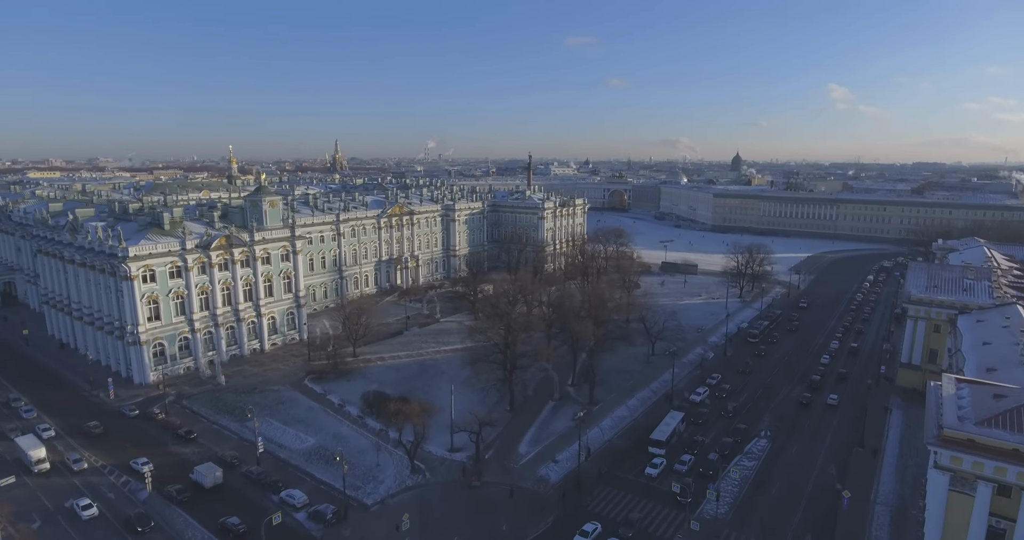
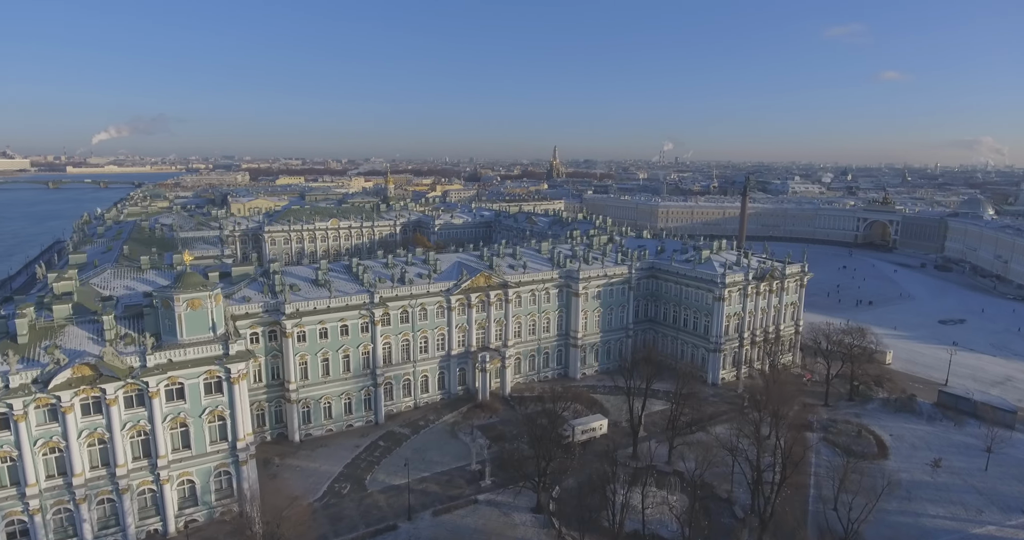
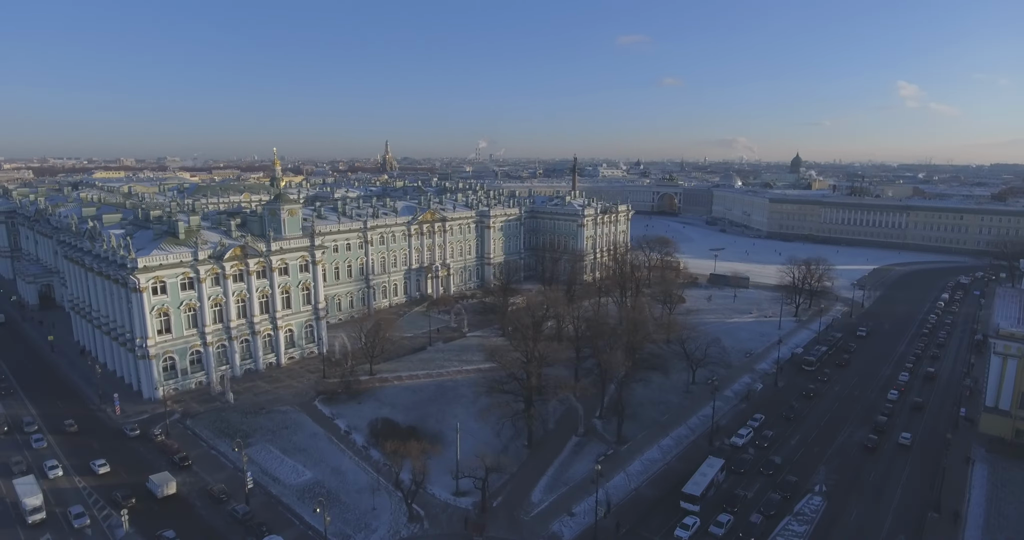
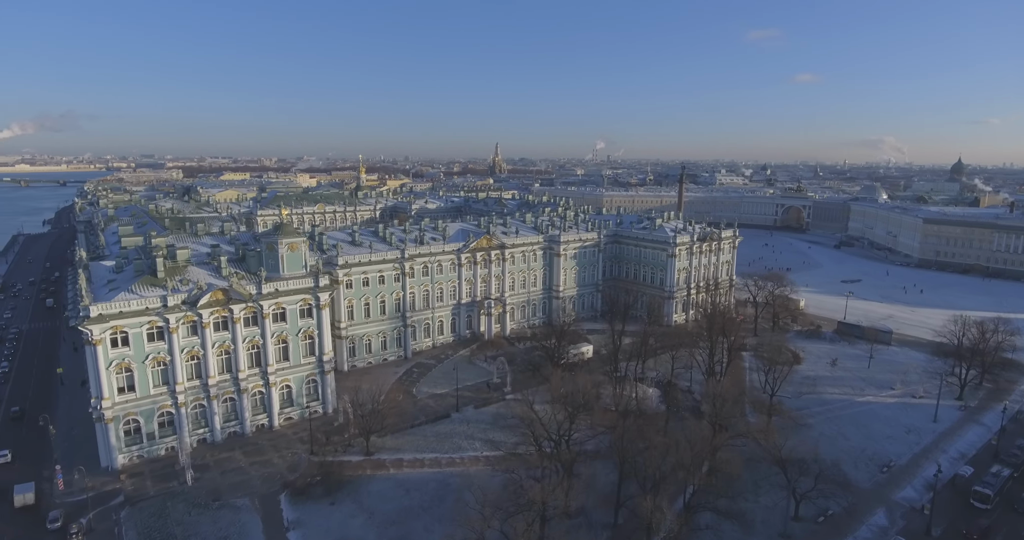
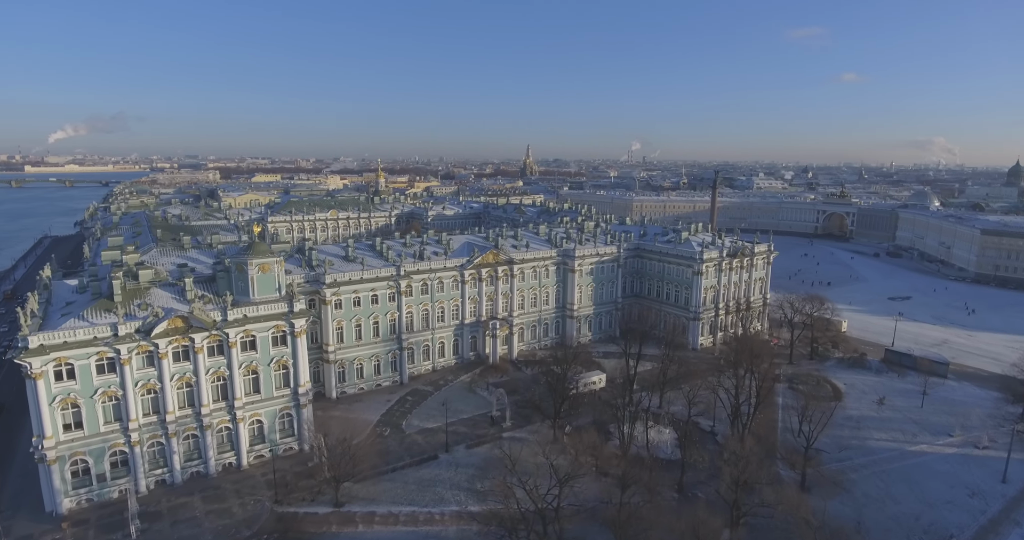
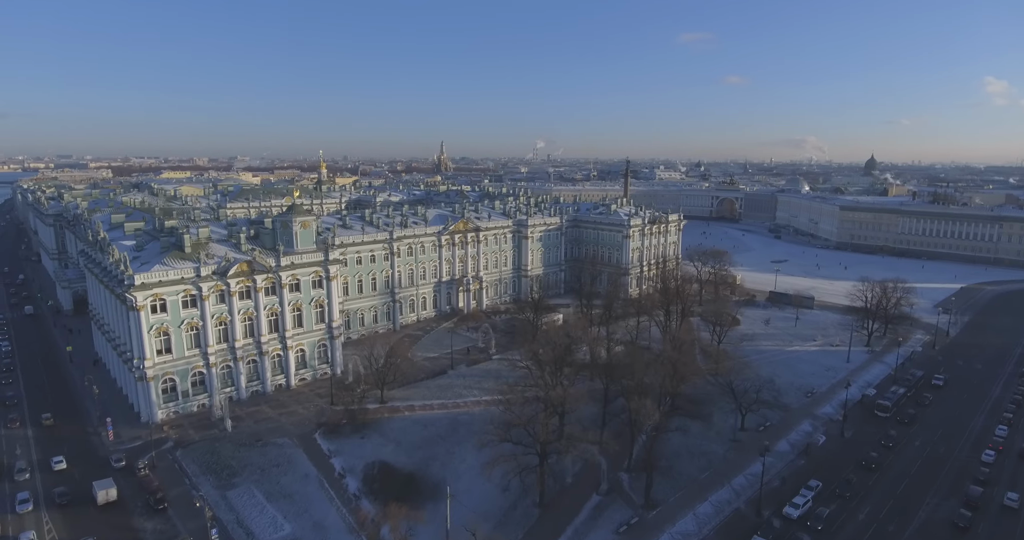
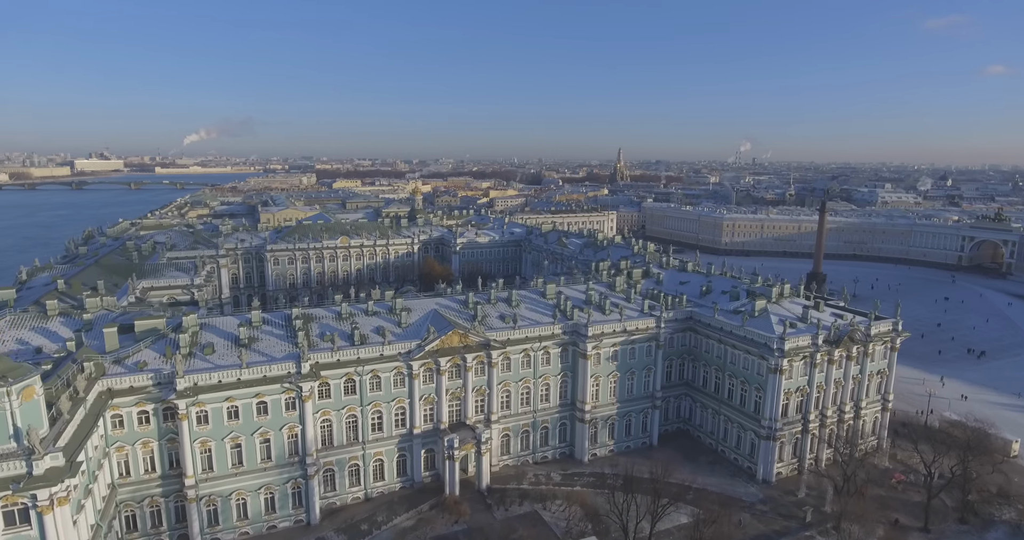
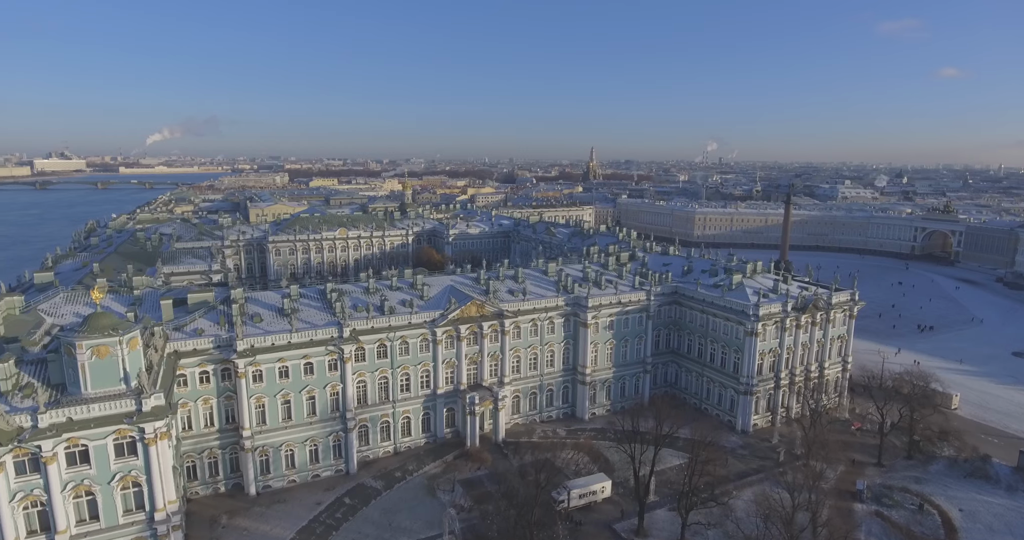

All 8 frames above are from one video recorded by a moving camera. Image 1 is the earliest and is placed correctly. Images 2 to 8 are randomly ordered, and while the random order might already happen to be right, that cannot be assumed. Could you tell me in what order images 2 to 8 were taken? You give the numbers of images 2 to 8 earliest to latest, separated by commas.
3, 6, 4, 5, 2, 8, 7
